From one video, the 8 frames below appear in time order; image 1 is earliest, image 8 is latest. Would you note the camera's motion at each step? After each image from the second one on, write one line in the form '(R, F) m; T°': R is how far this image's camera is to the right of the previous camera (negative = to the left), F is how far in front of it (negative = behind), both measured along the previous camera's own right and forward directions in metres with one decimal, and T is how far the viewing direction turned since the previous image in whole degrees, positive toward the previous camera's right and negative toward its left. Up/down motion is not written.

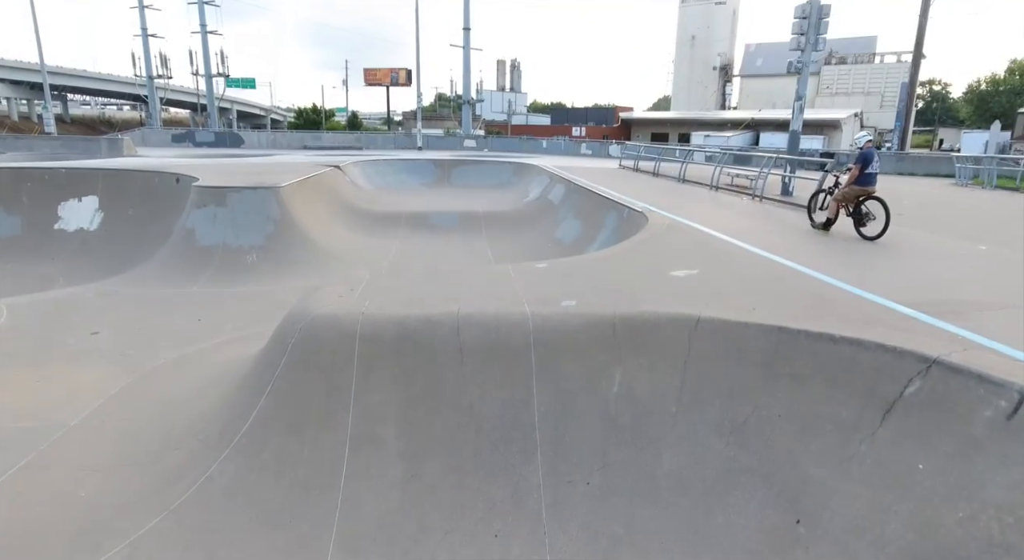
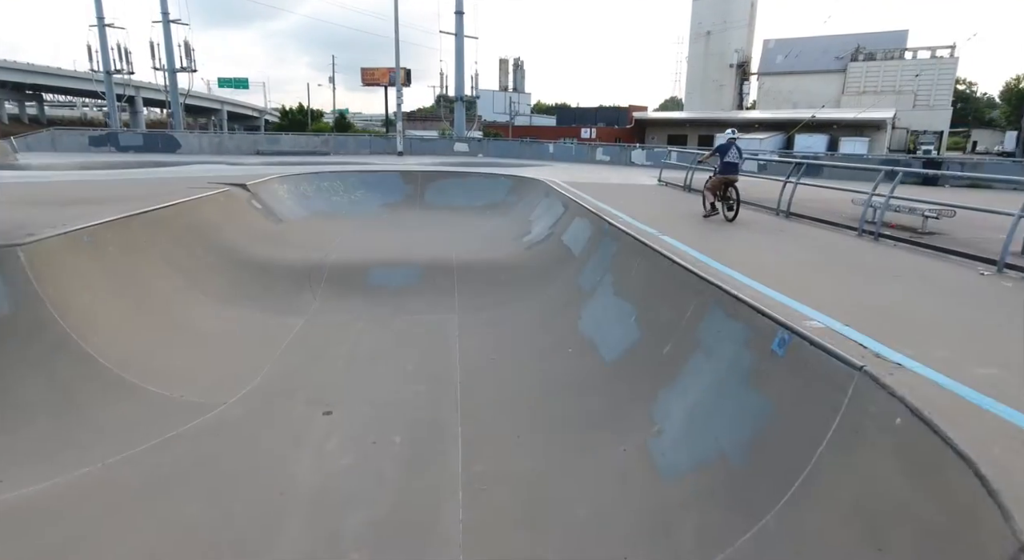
(+0.2, +5.4) m; 0°
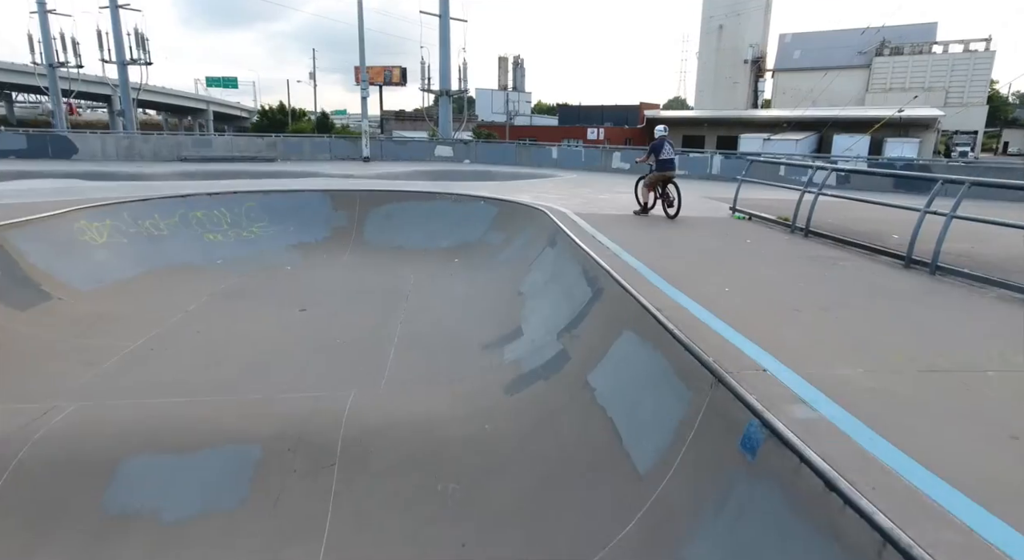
(+0.3, +5.1) m; 0°
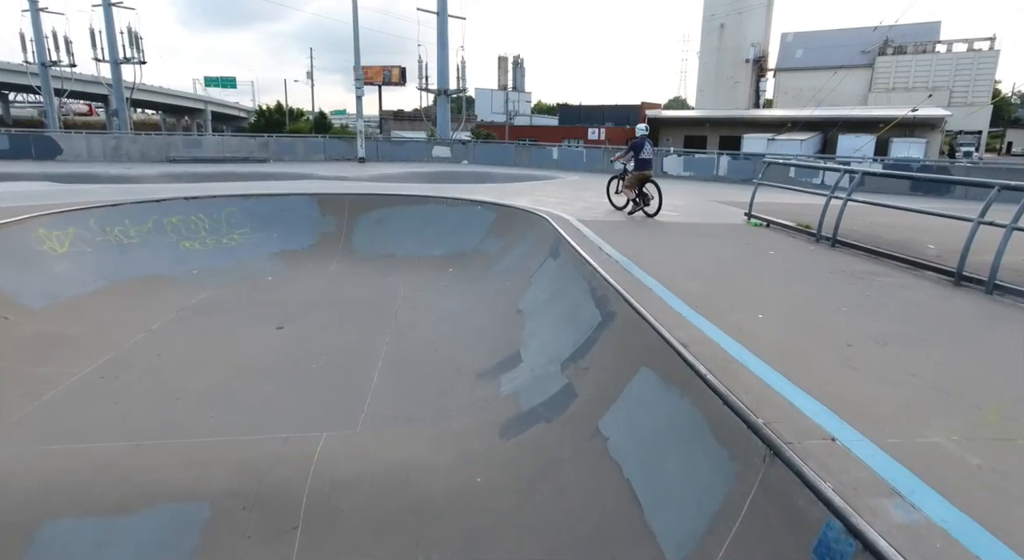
(0.0, +0.6) m; 0°
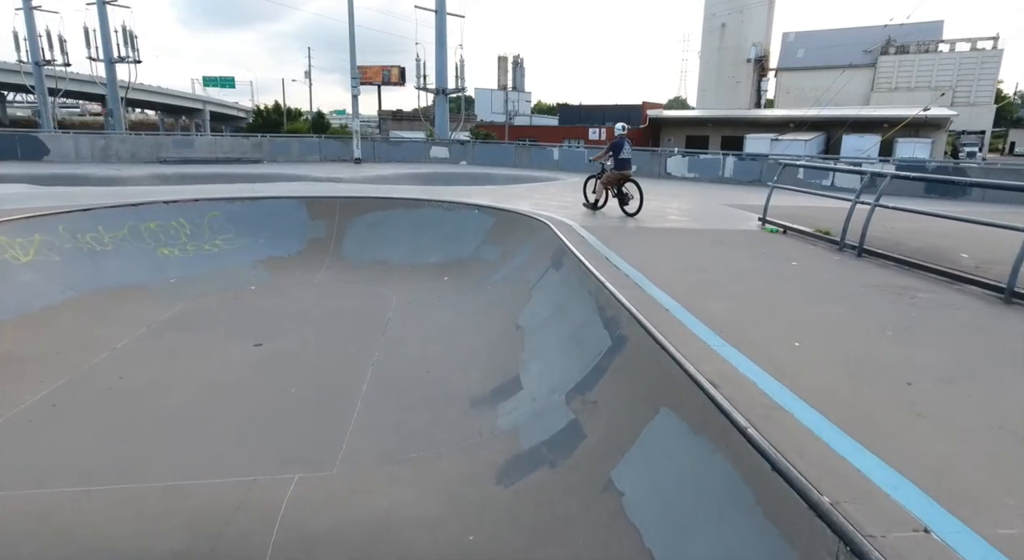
(0.0, +0.5) m; 0°
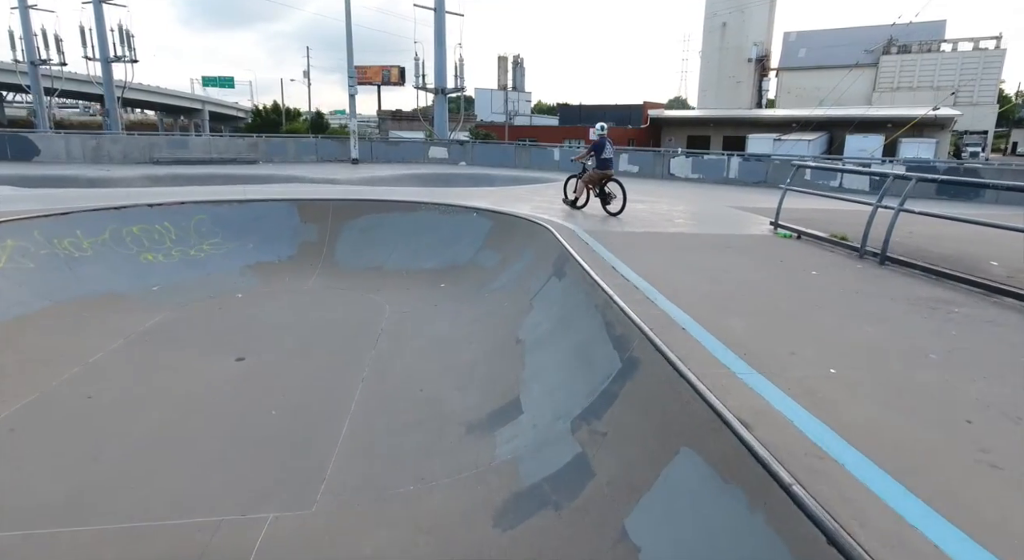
(0.0, +0.3) m; 0°
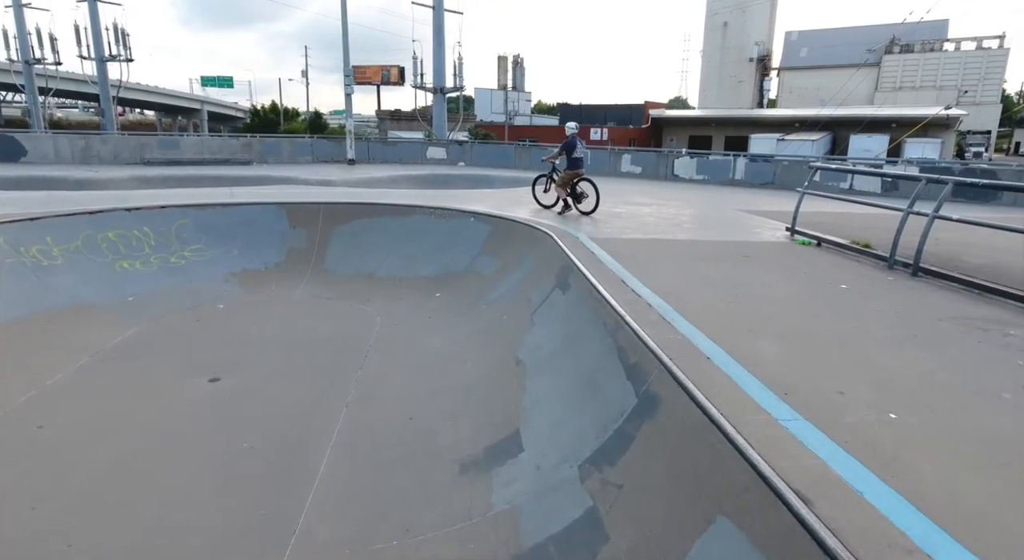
(0.0, +0.4) m; 0°
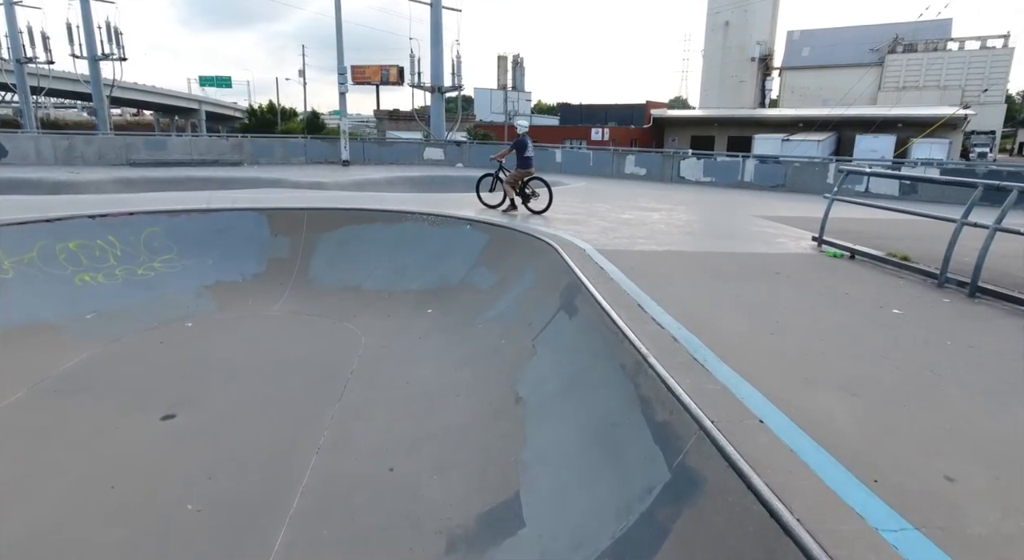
(0.0, +0.6) m; 0°
